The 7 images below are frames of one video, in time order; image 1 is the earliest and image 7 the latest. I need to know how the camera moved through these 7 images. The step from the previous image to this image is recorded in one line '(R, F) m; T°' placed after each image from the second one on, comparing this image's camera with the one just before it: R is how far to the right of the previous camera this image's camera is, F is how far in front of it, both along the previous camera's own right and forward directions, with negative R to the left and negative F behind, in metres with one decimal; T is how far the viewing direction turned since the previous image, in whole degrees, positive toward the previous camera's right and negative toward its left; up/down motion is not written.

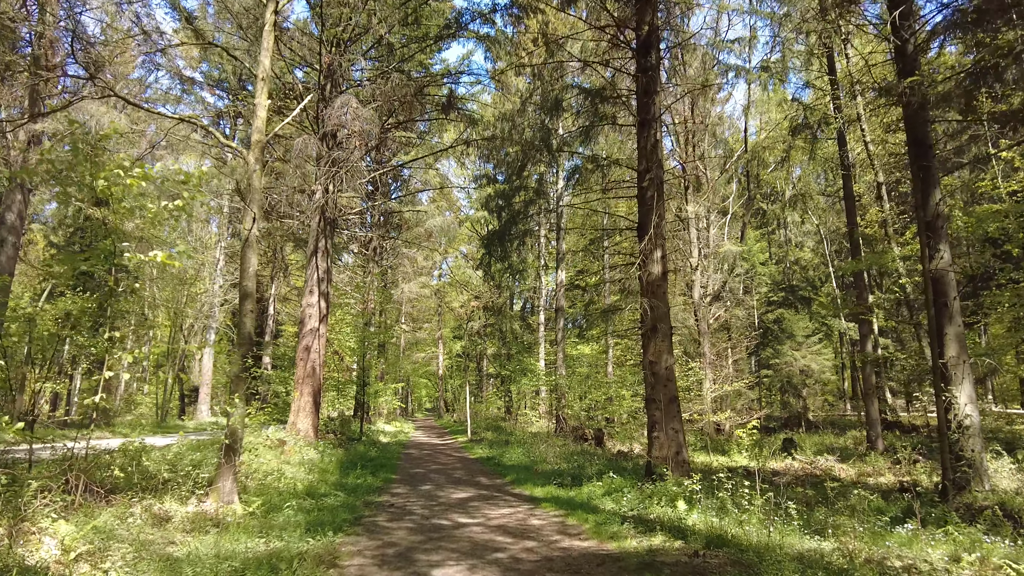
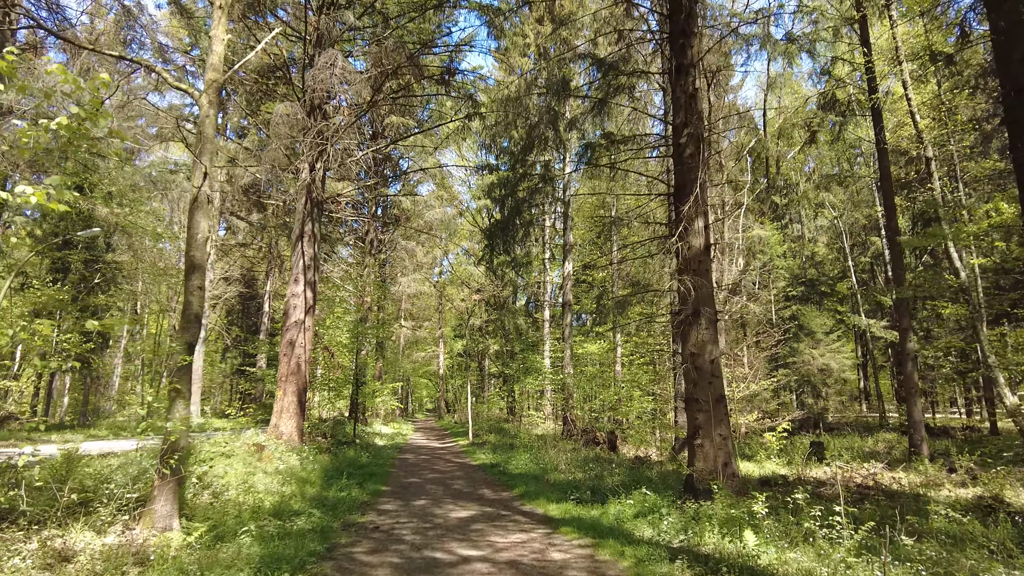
(-0.1, +0.9) m; 0°
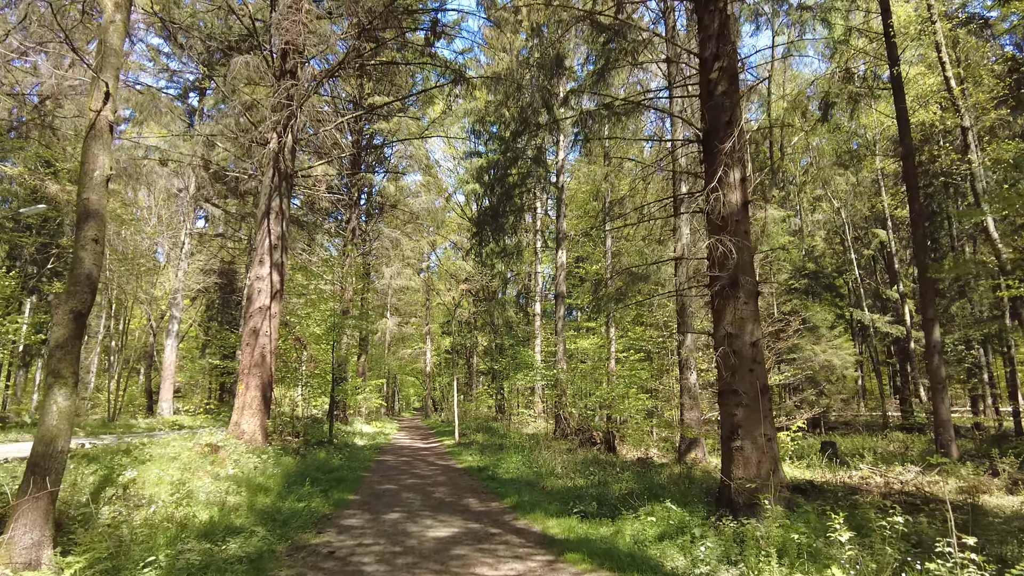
(0.0, +0.8) m; +1°
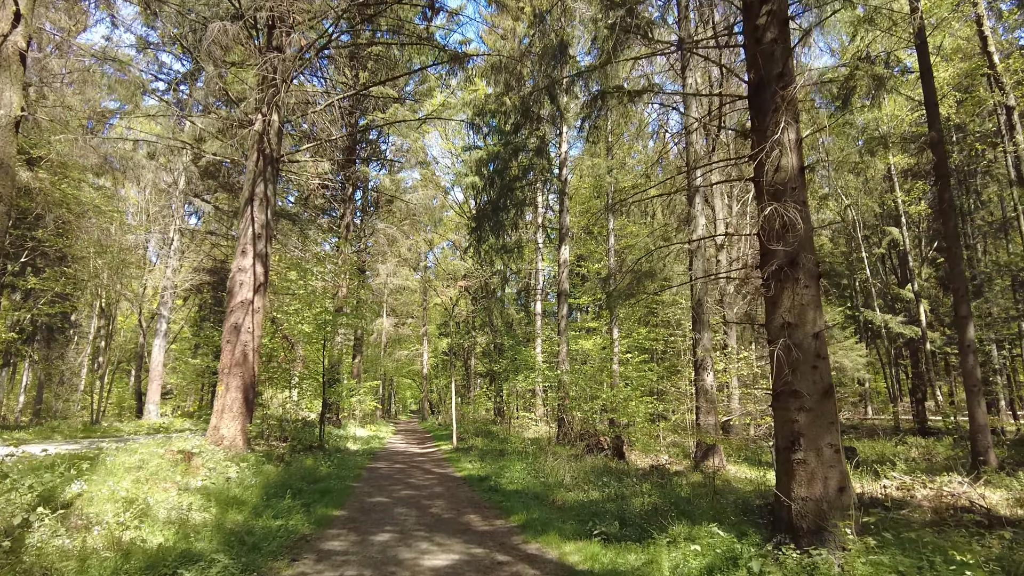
(-0.1, +0.6) m; 0°
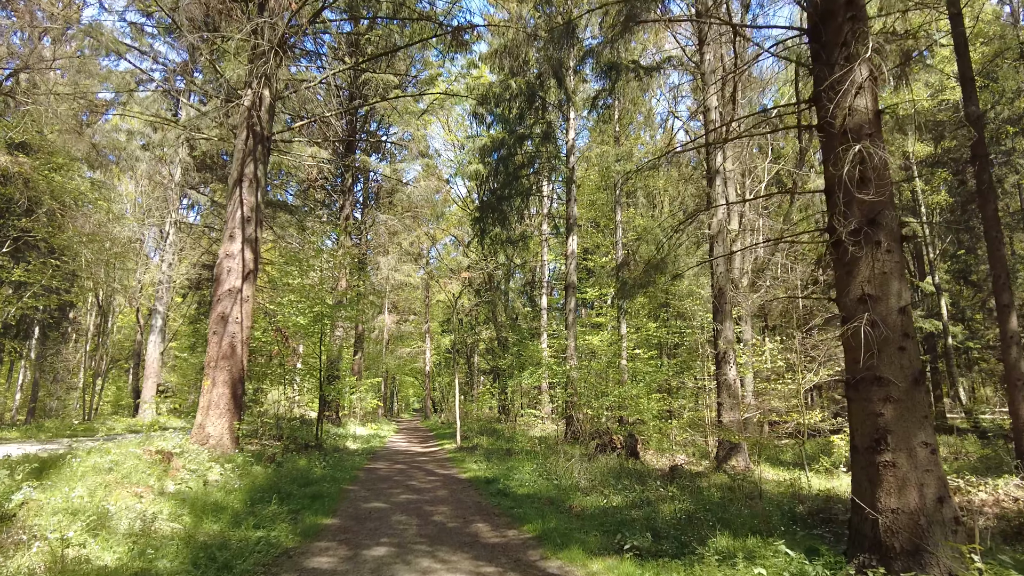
(-0.1, +0.5) m; 0°
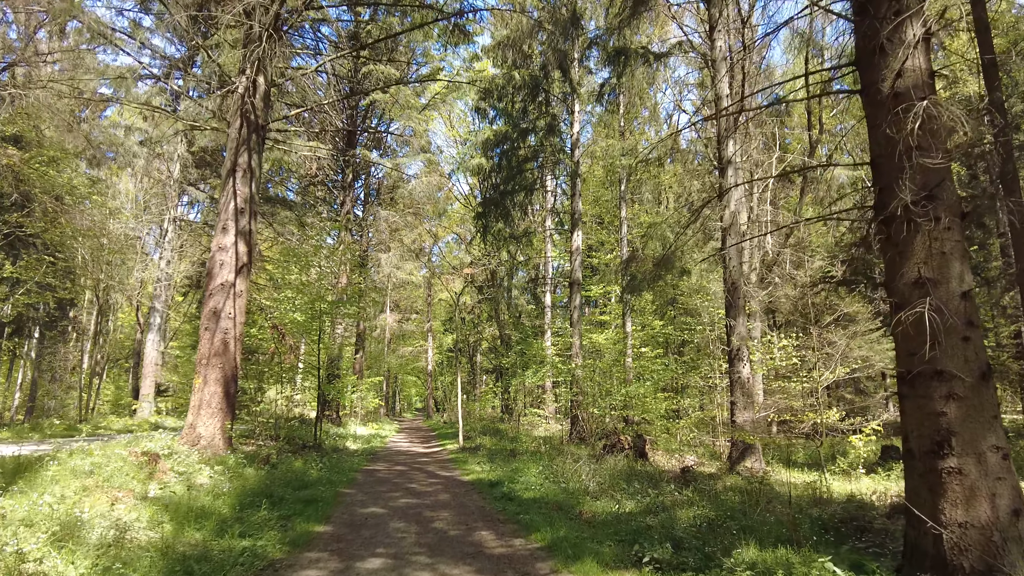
(0.0, +0.3) m; 0°
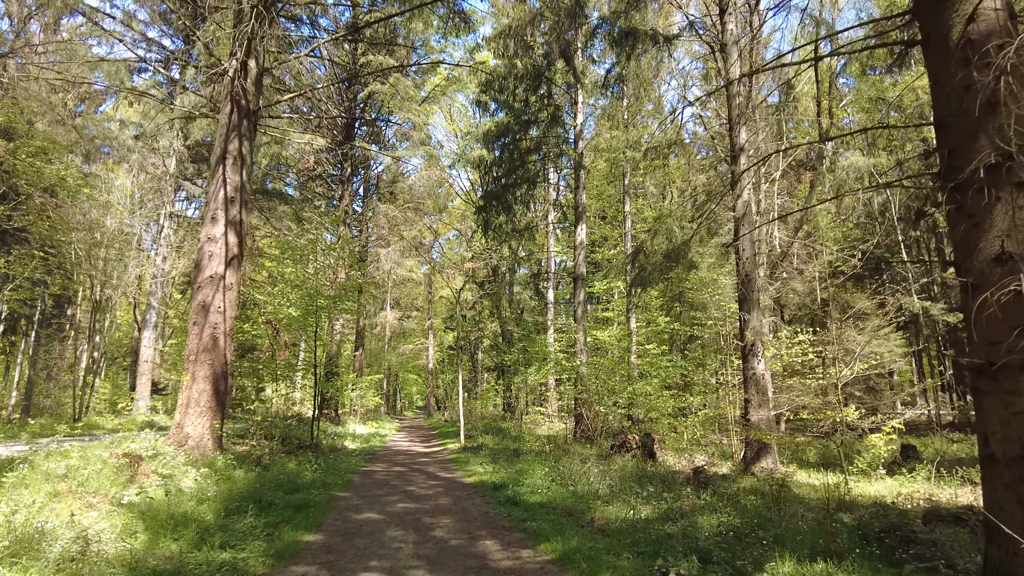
(0.0, +0.3) m; 0°
